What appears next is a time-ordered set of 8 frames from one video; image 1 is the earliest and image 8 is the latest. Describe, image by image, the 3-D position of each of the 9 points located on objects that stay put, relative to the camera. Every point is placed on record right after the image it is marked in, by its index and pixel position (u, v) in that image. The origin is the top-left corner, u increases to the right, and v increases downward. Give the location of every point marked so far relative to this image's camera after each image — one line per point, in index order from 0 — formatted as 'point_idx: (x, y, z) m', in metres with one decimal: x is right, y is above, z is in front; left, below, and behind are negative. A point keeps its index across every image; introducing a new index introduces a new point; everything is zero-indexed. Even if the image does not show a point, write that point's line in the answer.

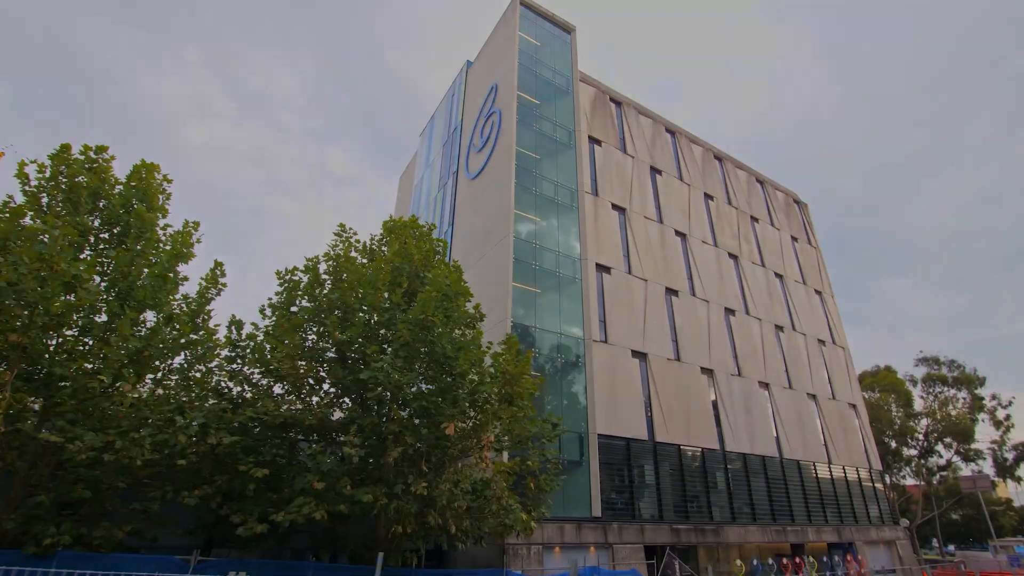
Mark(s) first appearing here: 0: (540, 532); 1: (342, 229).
0: (+0.8, -7.4, +16.2) m
1: (-4.4, +1.5, +13.3) m
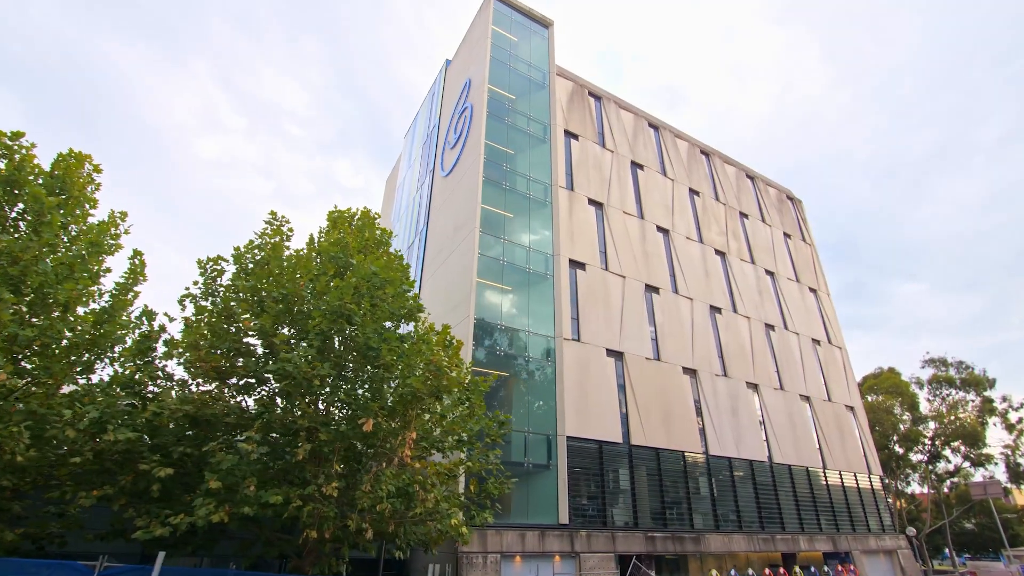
0: (-0.5, -7.2, +15.2) m
1: (-5.8, +1.7, +12.6) m
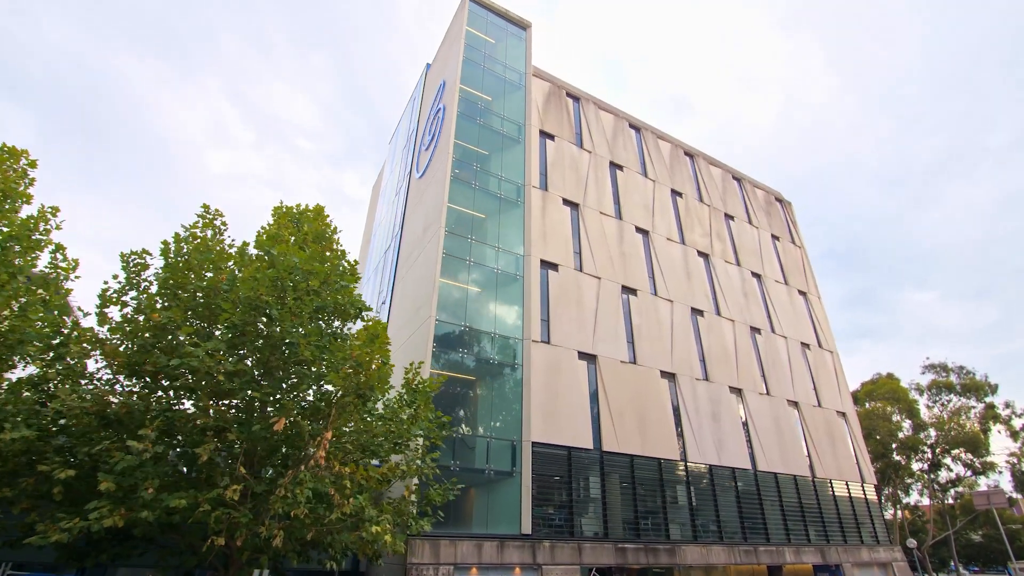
0: (-1.7, -7.2, +14.5) m
1: (-7.1, +1.8, +12.2) m
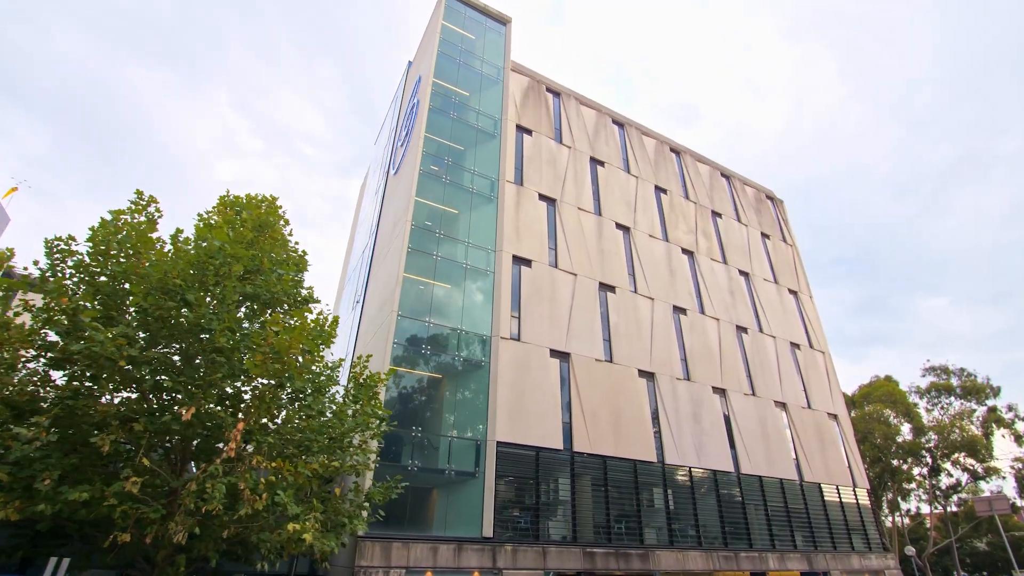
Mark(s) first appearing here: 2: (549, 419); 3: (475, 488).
0: (-2.8, -6.9, +13.9) m
1: (-8.3, +2.0, +11.8) m
2: (+1.2, -4.4, +17.8) m
3: (-1.1, -6.0, +15.9) m
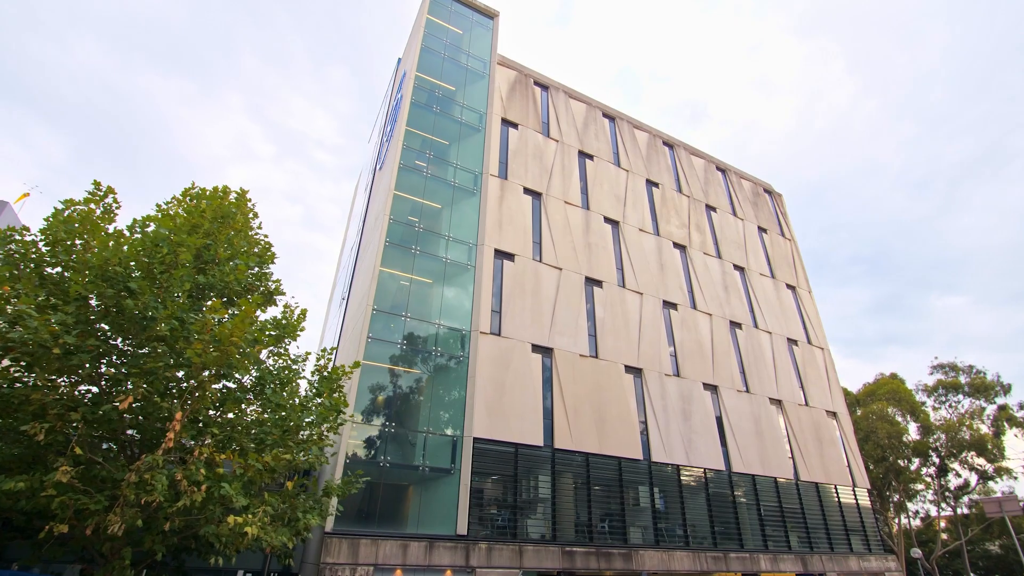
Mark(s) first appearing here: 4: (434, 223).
0: (-3.6, -6.7, +13.6) m
1: (-9.1, +2.2, +11.7) m
2: (+0.6, -4.2, +17.5) m
3: (-1.8, -5.8, +15.5) m
4: (-2.9, +2.4, +19.5) m
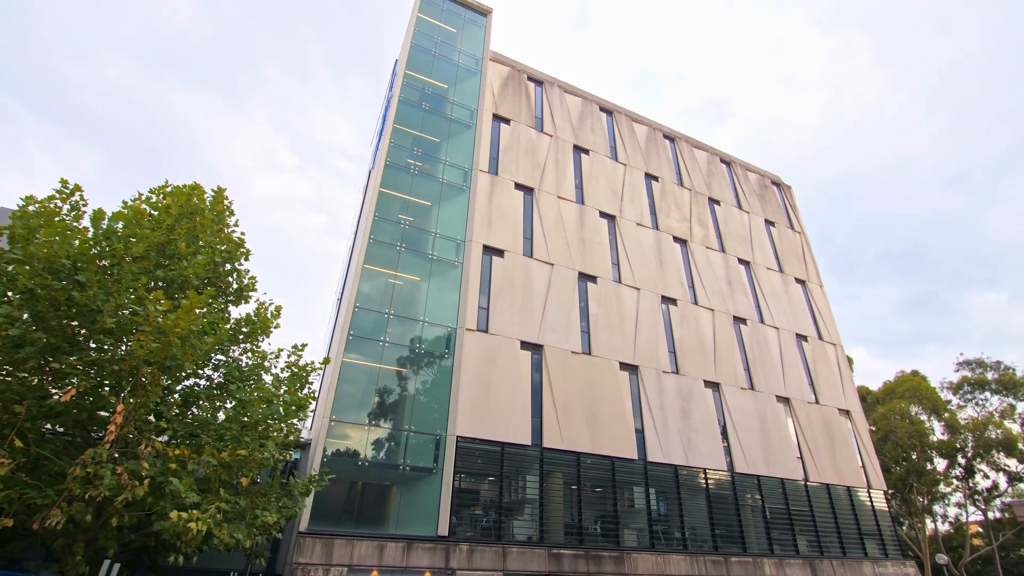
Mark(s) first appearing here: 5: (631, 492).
0: (-4.1, -6.6, +13.3) m
1: (-9.9, +2.3, +11.7) m
2: (+0.1, -4.1, +17.0) m
3: (-2.3, -5.7, +15.2) m
4: (-3.3, +2.5, +19.3) m
5: (+4.0, -6.9, +17.7) m
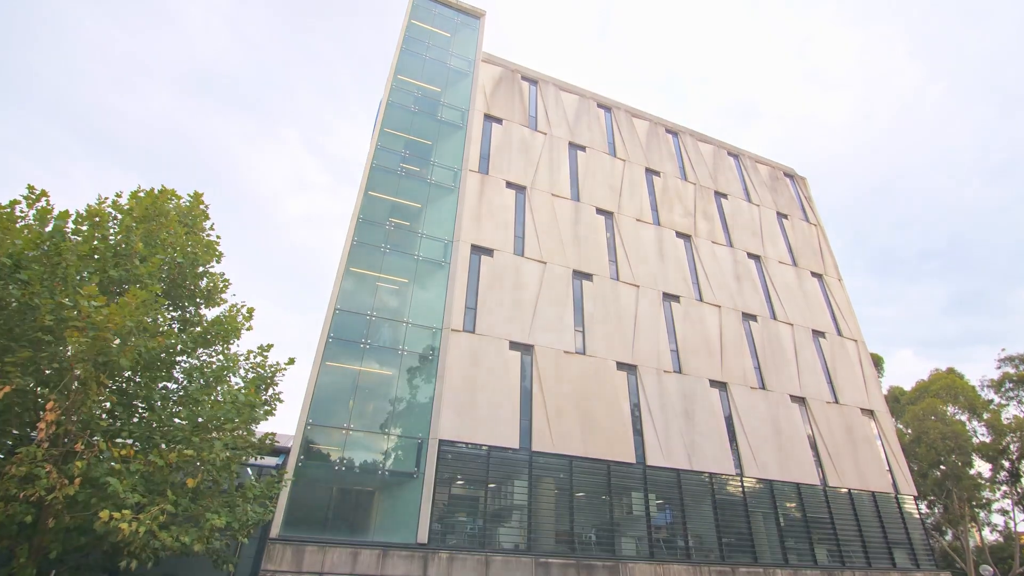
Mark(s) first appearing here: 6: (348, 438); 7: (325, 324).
0: (-4.6, -6.6, +12.9) m
1: (-10.8, +2.2, +11.8) m
2: (-0.2, -4.0, +16.4) m
3: (-2.7, -5.6, +14.7) m
4: (-3.7, +2.4, +19.0) m
5: (+3.7, -6.7, +16.8) m
6: (-4.6, -4.1, +14.6) m
7: (-5.6, -1.1, +15.9) m
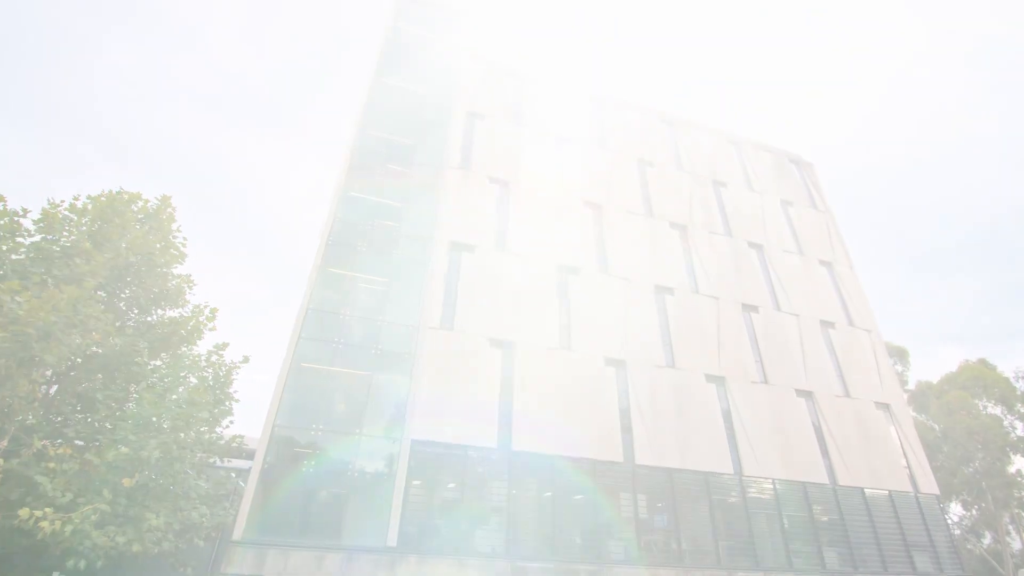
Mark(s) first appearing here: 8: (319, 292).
0: (-5.4, -6.5, +12.5) m
1: (-11.8, +2.1, +12.0) m
2: (-0.9, -3.8, +15.8) m
3: (-3.4, -5.5, +14.2) m
4: (-4.4, +2.4, +18.8) m
5: (+3.2, -6.4, +16.0) m
6: (-5.3, -4.1, +14.3) m
7: (-6.4, -1.1, +15.7) m
8: (-5.9, -0.2, +16.5) m
